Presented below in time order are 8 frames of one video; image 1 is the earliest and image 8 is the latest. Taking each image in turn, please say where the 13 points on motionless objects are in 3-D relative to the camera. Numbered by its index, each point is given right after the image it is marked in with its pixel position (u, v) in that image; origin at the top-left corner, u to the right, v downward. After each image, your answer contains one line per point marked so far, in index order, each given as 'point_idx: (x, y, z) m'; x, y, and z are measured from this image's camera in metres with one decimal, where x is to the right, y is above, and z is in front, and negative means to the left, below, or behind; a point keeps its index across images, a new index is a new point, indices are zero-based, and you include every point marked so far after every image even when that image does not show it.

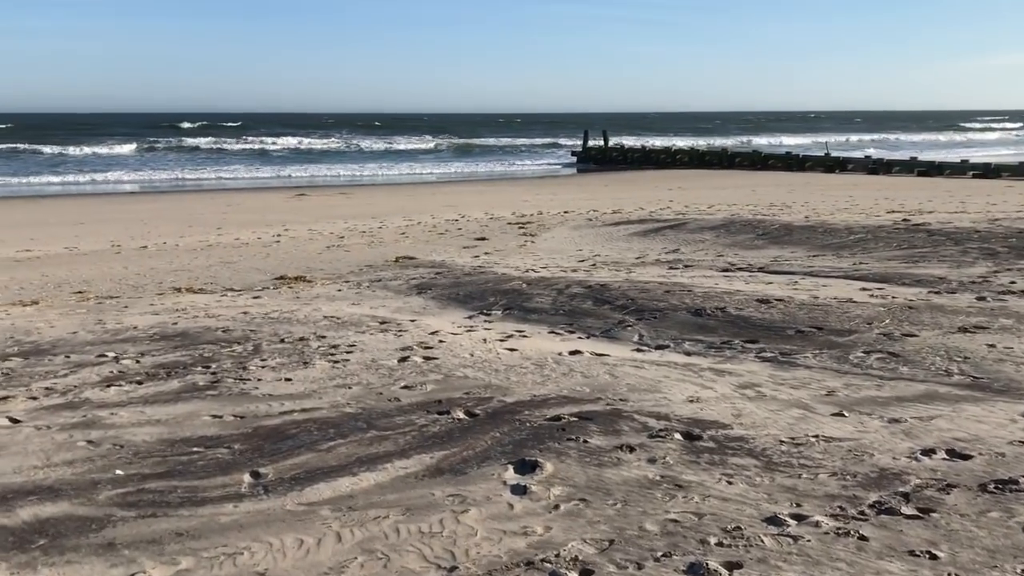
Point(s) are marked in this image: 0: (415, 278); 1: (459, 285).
0: (-0.8, +0.1, +8.0) m
1: (-0.4, 0.0, +7.3) m
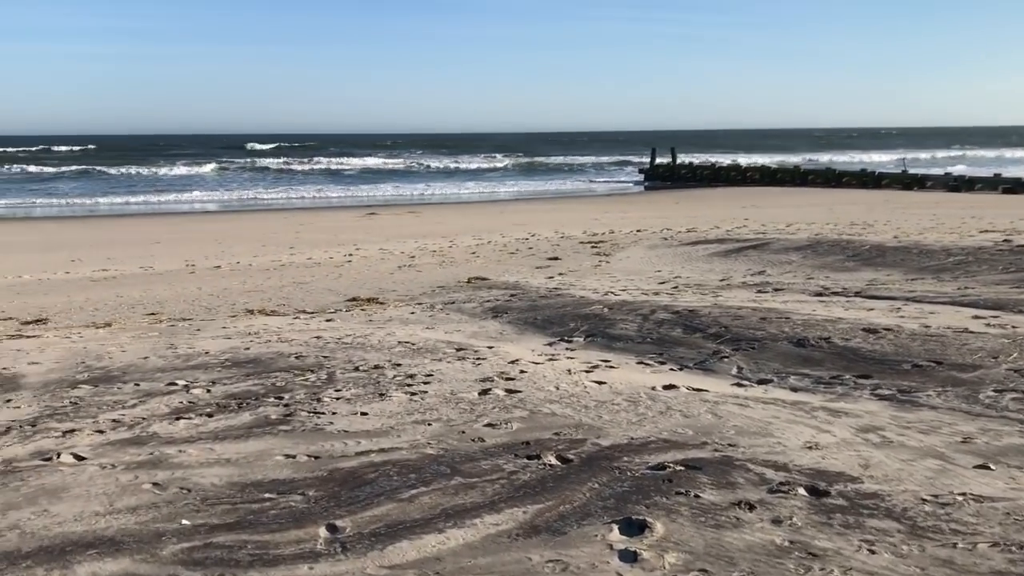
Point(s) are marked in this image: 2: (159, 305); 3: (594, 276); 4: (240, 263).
0: (-0.2, -0.1, +7.7) m
1: (+0.2, -0.1, +7.0) m
2: (-3.2, -0.2, +8.6) m
3: (+0.8, +0.1, +9.5) m
4: (-3.7, +0.3, +12.7) m
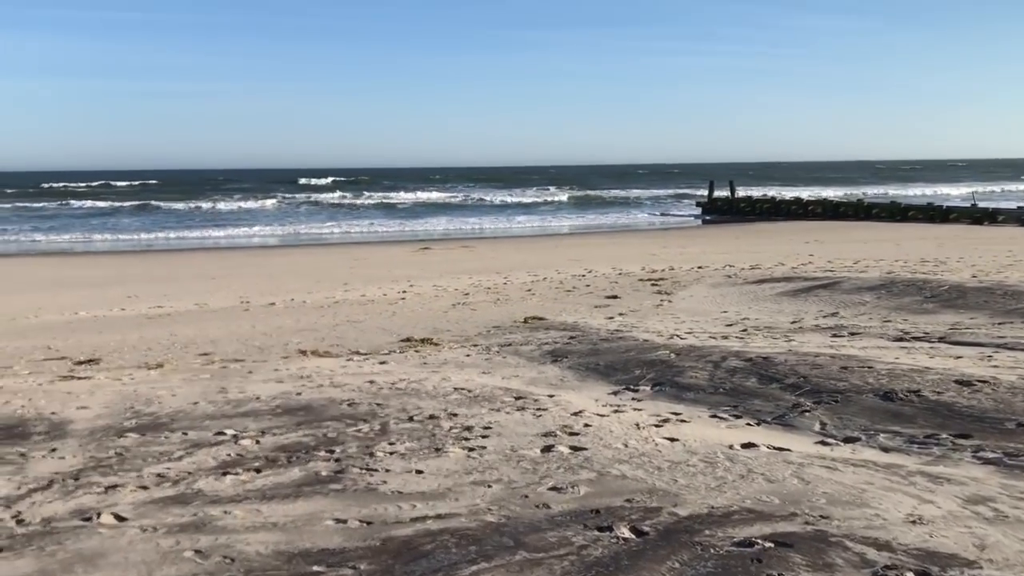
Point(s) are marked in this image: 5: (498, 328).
0: (+0.3, -0.4, +7.4) m
1: (+0.6, -0.5, +6.7) m
2: (-2.7, -0.5, +8.5) m
3: (+1.4, -0.3, +9.1) m
4: (-2.9, -0.2, +12.6) m
5: (-0.1, -0.4, +8.8) m
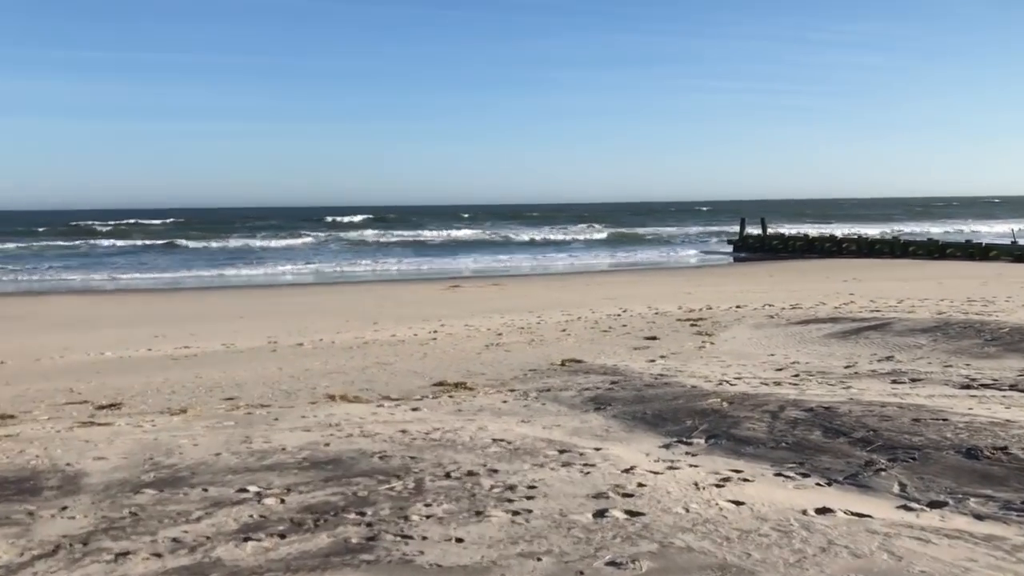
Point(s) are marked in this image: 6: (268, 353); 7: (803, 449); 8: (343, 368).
0: (+0.6, -0.8, +7.1) m
1: (+0.9, -0.8, +6.3) m
2: (-2.4, -0.9, +8.2) m
3: (+1.8, -0.7, +8.7) m
4: (-2.5, -0.7, +12.3) m
5: (+0.2, -0.8, +8.4) m
6: (-2.9, -0.8, +11.2) m
7: (+1.4, -0.8, +4.6) m
8: (-1.7, -0.8, +9.4) m
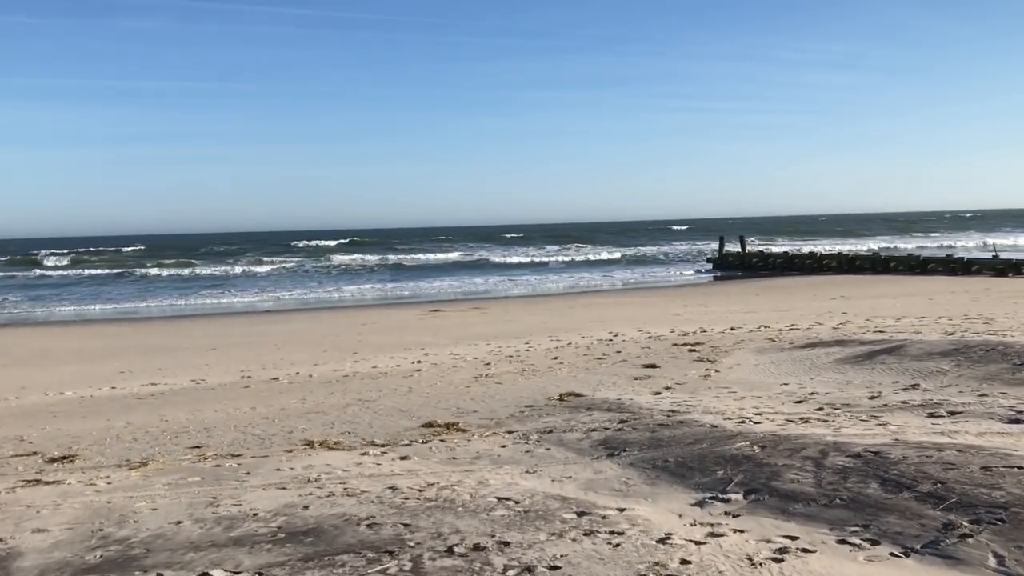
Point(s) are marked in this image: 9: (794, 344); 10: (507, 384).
0: (+0.6, -1.0, +6.4) m
1: (+0.9, -0.9, +5.7) m
2: (-2.4, -1.2, +7.4) m
3: (+1.7, -0.9, +8.1) m
4: (-2.6, -1.1, +11.6) m
5: (+0.2, -1.0, +7.7) m
6: (-3.1, -1.1, +10.5) m
7: (+1.5, -0.9, +4.0) m
8: (-1.8, -1.1, +8.7) m
9: (+3.4, -0.7, +11.2) m
10: (0.0, -1.0, +9.4) m
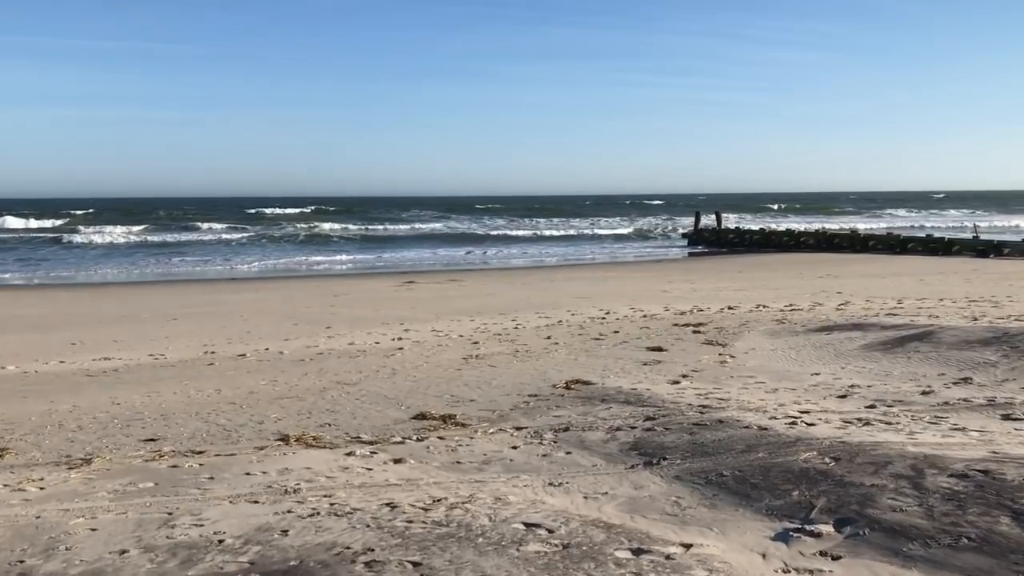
0: (+0.6, -0.8, +5.5) m
1: (+1.0, -0.8, +4.8) m
2: (-2.4, -0.9, +6.4) m
3: (+1.7, -0.7, +7.2) m
4: (-2.7, -0.7, +10.6) m
5: (+0.2, -0.8, +6.8) m
6: (-3.1, -0.8, +9.5) m
7: (+1.6, -0.9, +3.1) m
8: (-1.8, -0.8, +7.7) m
9: (+3.3, -0.4, +10.4) m
10: (-0.1, -0.7, +8.5) m
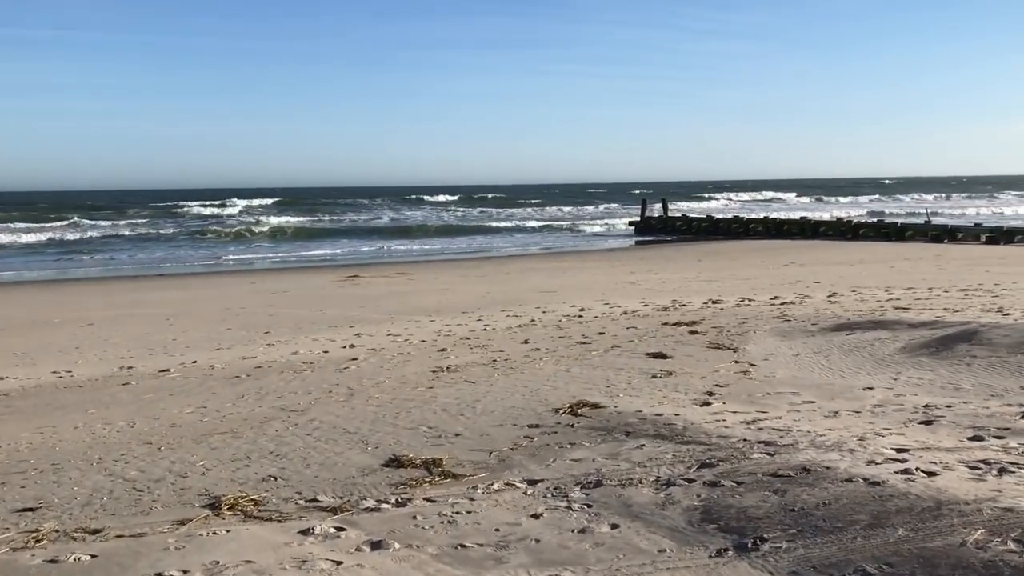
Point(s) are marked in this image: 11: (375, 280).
0: (+0.7, -0.8, +4.1) m
1: (+1.1, -0.8, +3.4) m
2: (-2.4, -1.0, +4.9) m
3: (+1.7, -0.7, +5.9) m
4: (-3.0, -0.7, +8.9) m
5: (+0.2, -0.8, +5.4) m
6: (-3.3, -0.8, +7.8) m
7: (+1.9, -0.9, +1.8) m
8: (-1.9, -0.9, +6.2) m
9: (+3.0, -0.4, +9.1) m
10: (-0.2, -0.7, +7.1) m
11: (-2.6, +0.1, +18.0) m
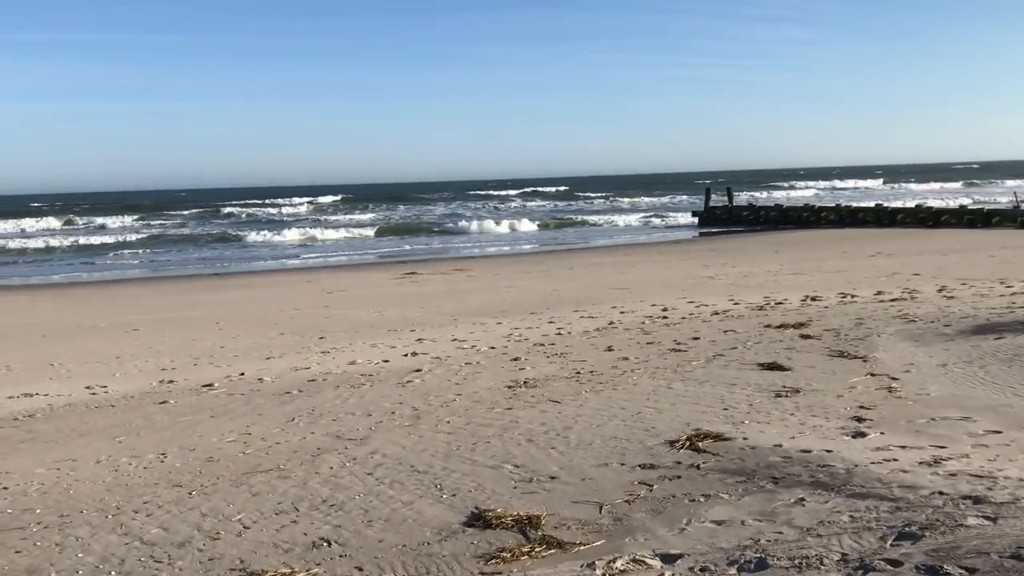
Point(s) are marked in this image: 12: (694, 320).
0: (+1.1, -0.9, +3.0) m
1: (+1.5, -0.9, +2.3) m
2: (-1.9, -1.1, +3.9) m
3: (+2.2, -0.7, +4.7) m
4: (-2.3, -0.8, +8.0) m
5: (+0.7, -0.8, +4.3) m
6: (-2.7, -0.9, +6.9) m
7: (+2.1, -0.9, +0.6) m
8: (-1.3, -0.9, +5.2) m
9: (+3.7, -0.3, +7.9) m
10: (+0.4, -0.8, +6.0) m
11: (-1.3, +0.2, +17.1) m
12: (+1.9, -0.3, +9.9) m
